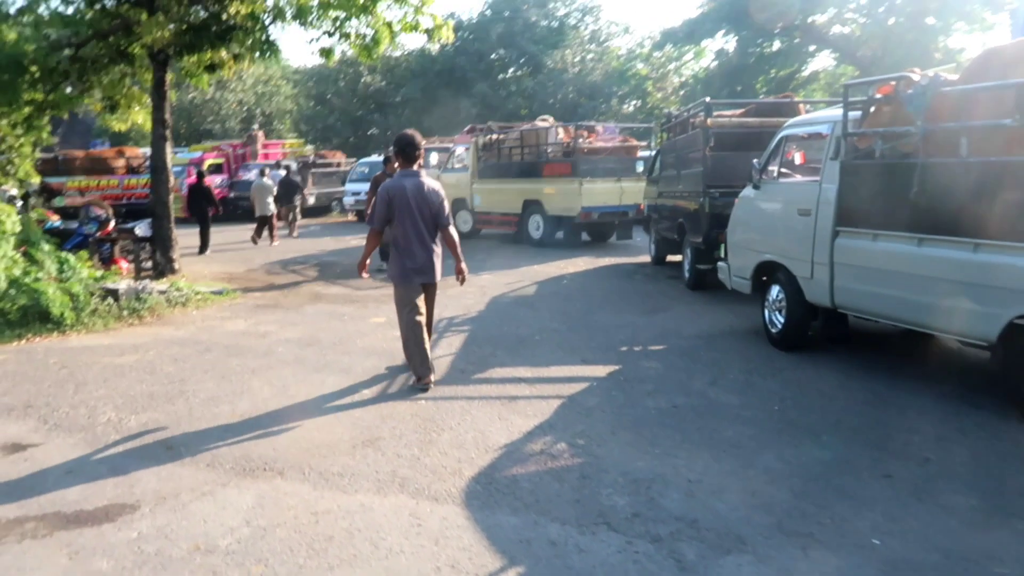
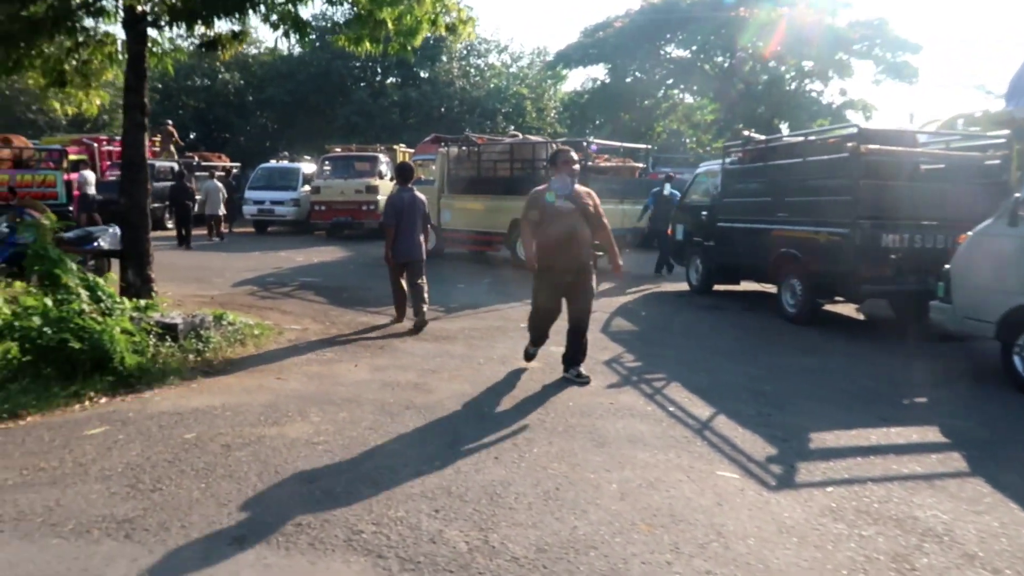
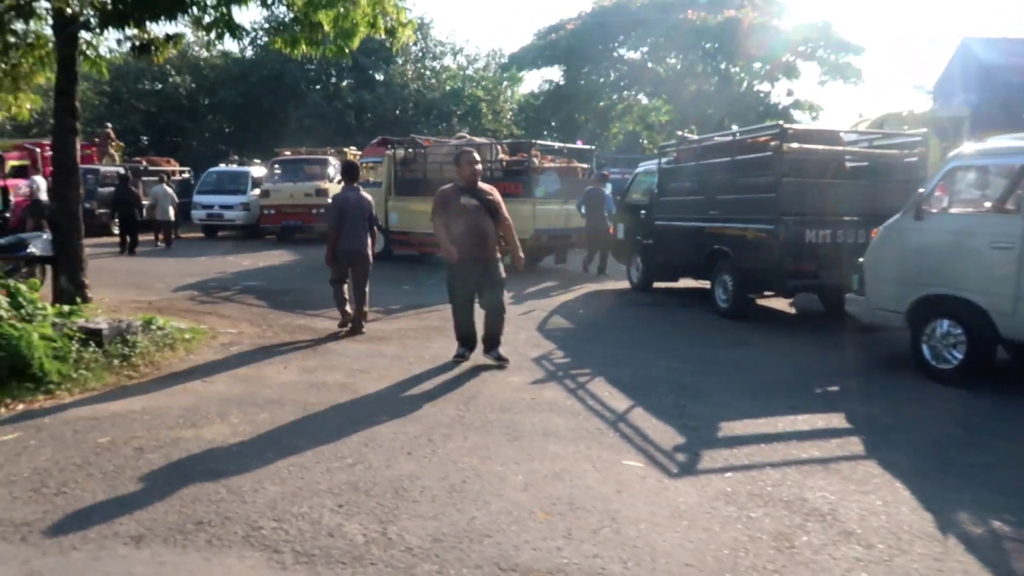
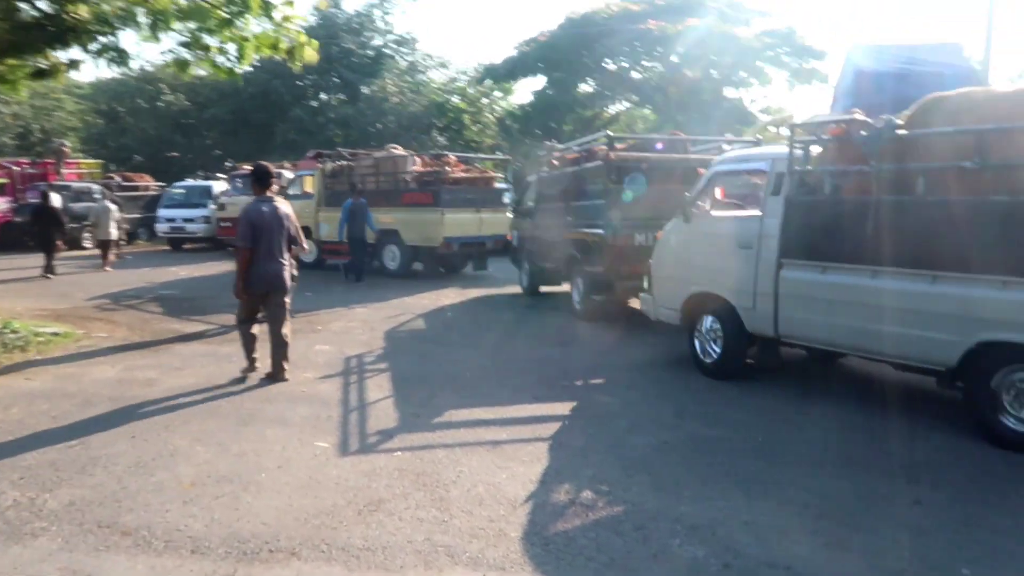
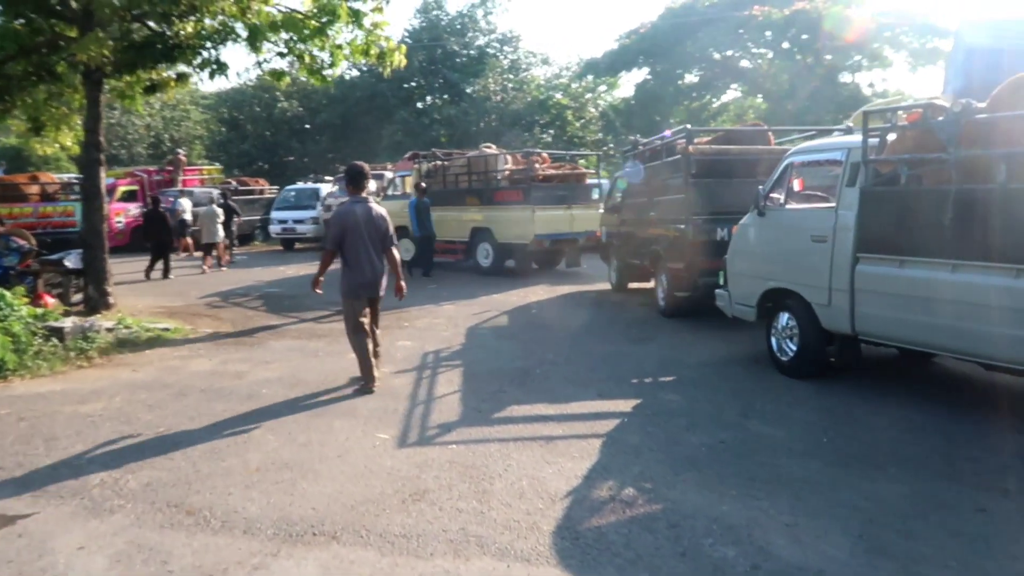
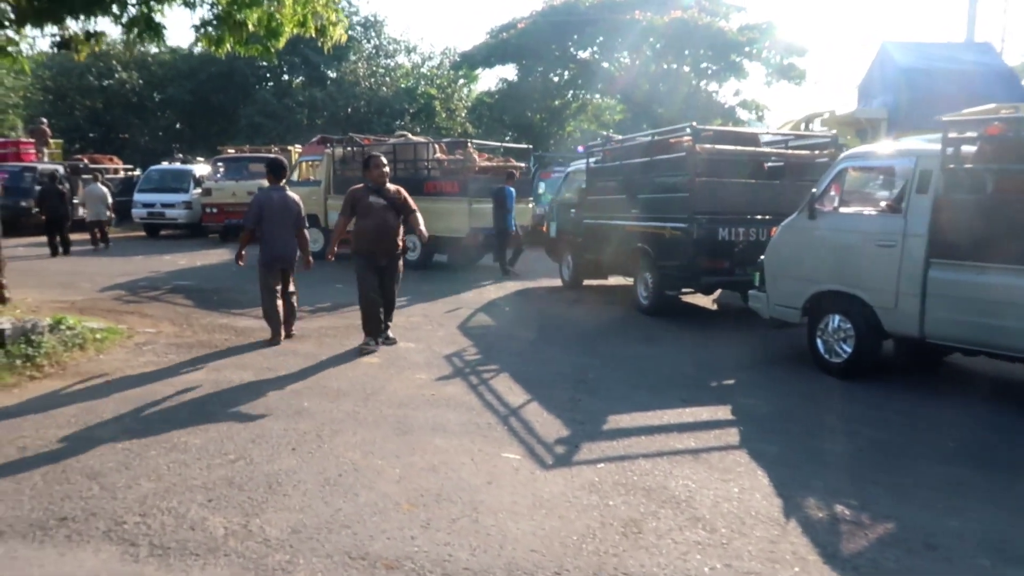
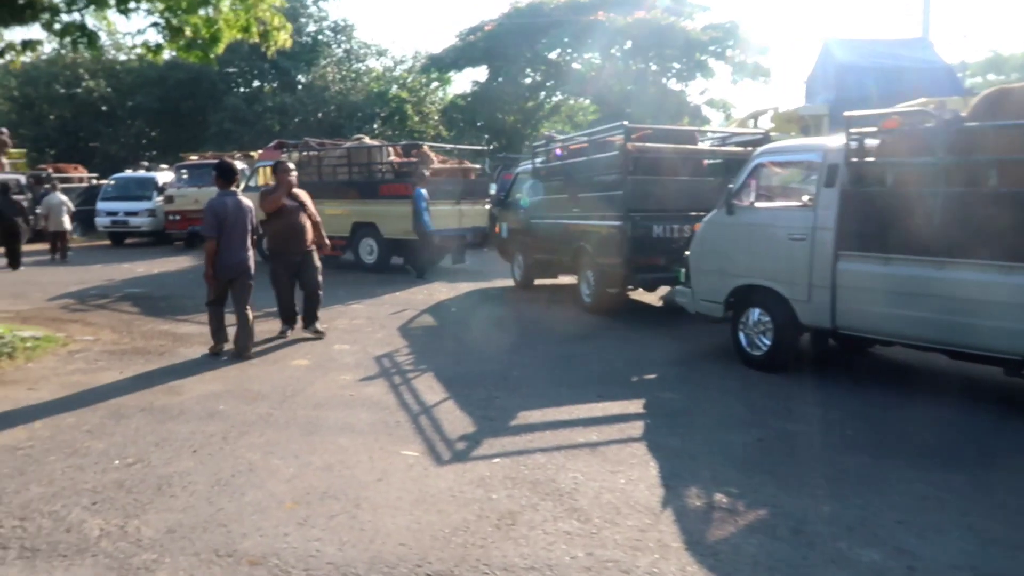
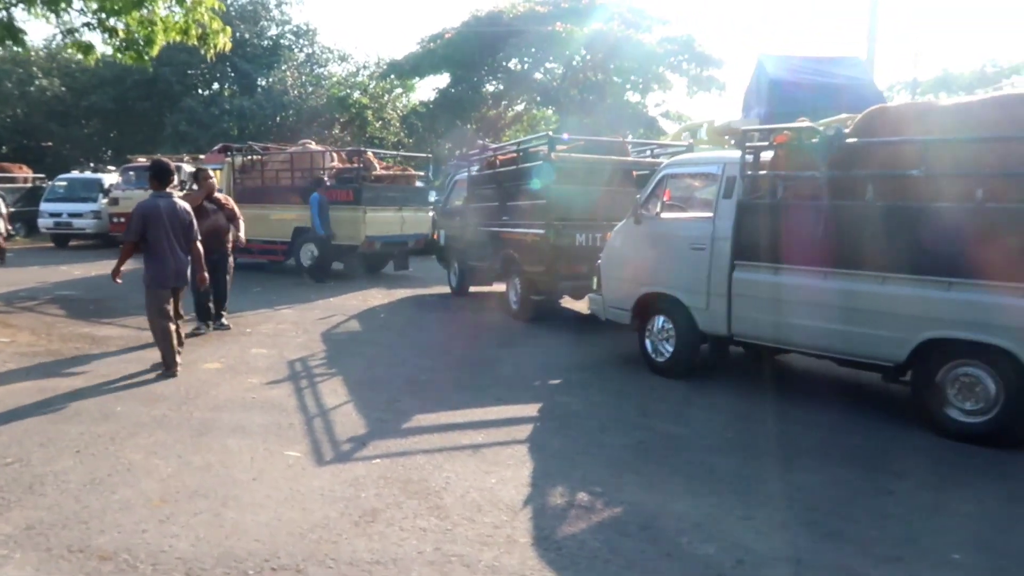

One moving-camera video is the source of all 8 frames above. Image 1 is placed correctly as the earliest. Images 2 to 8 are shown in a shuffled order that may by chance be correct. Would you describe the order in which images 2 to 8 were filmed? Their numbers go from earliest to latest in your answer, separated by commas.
5, 4, 8, 7, 6, 3, 2
